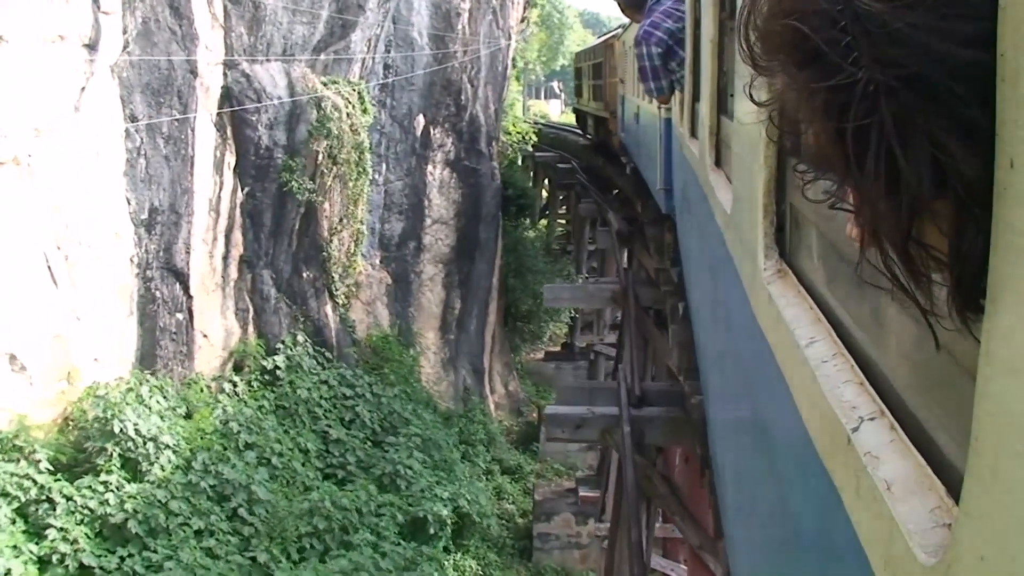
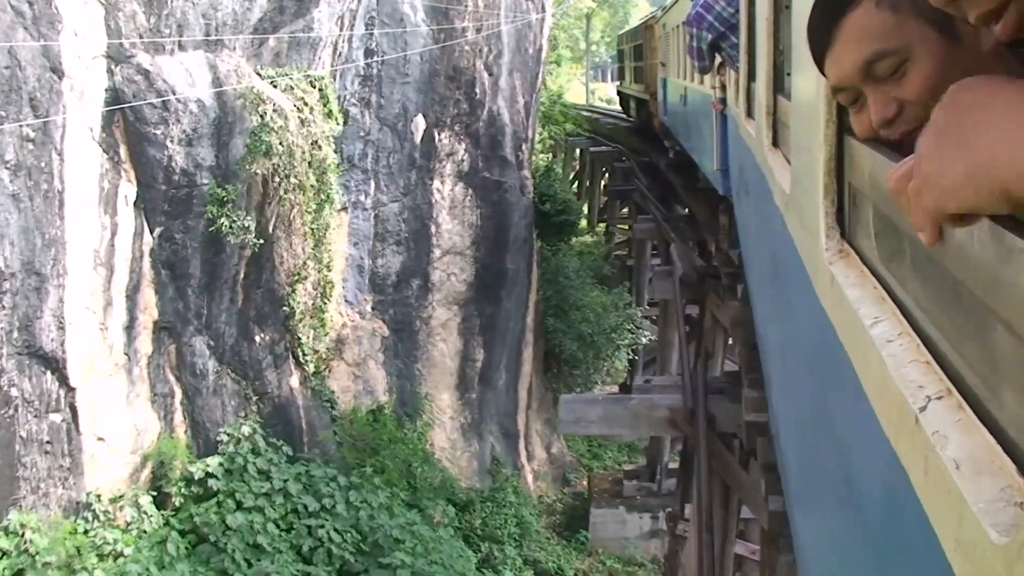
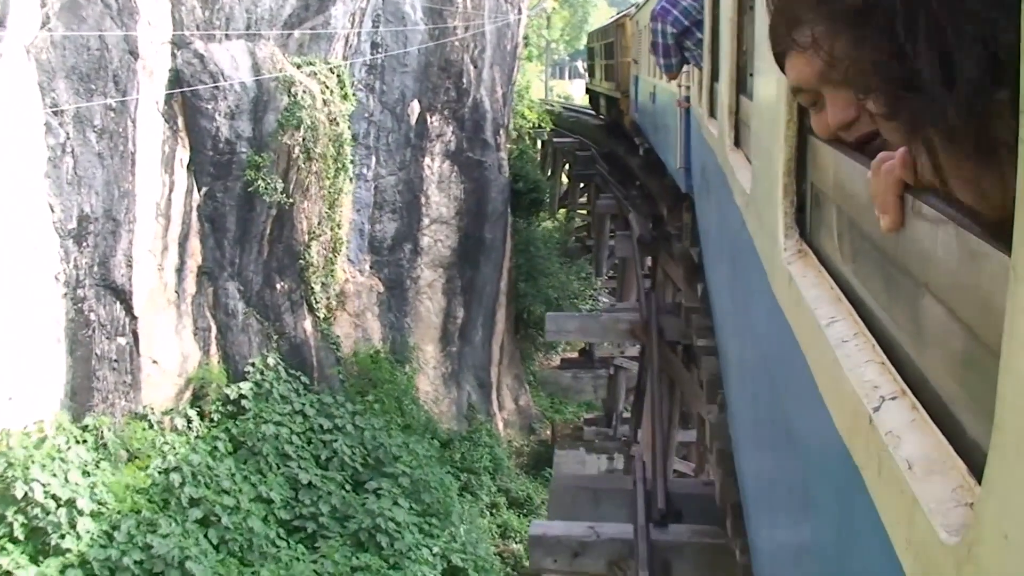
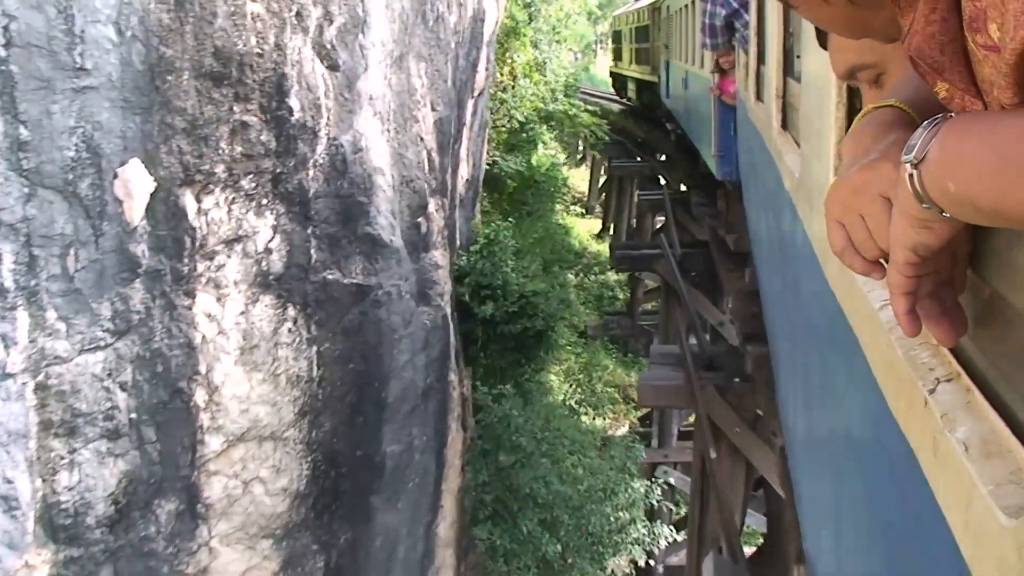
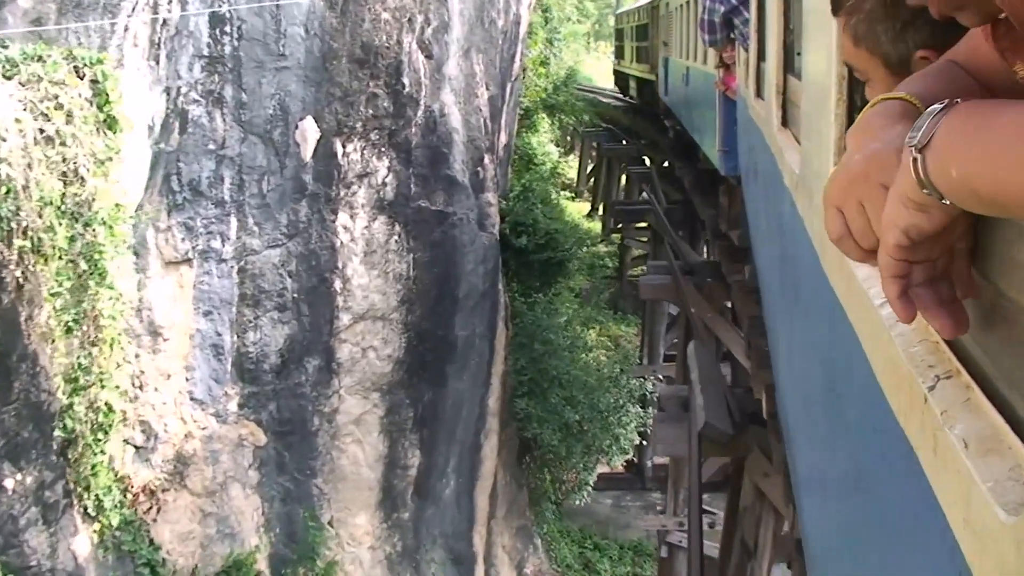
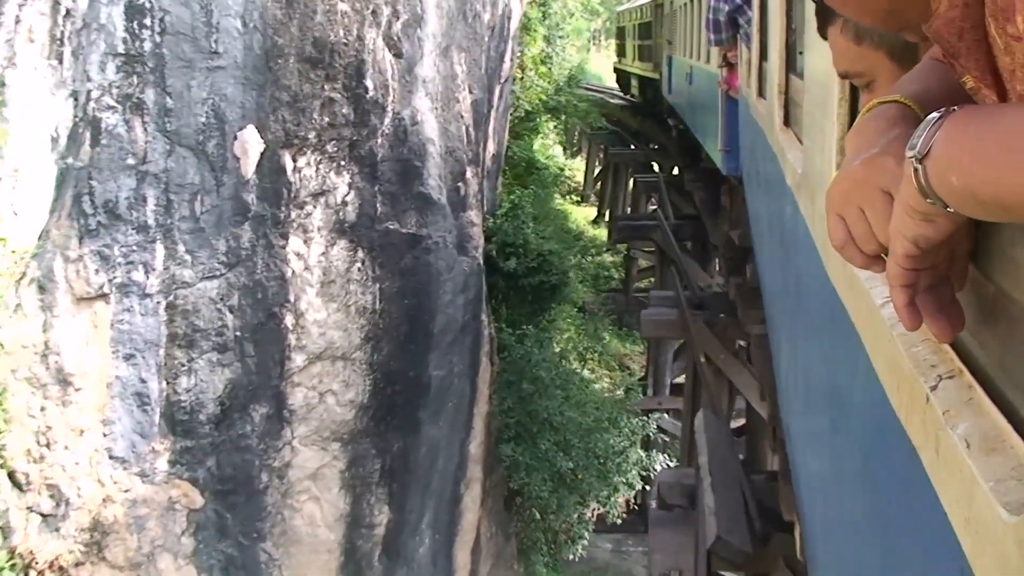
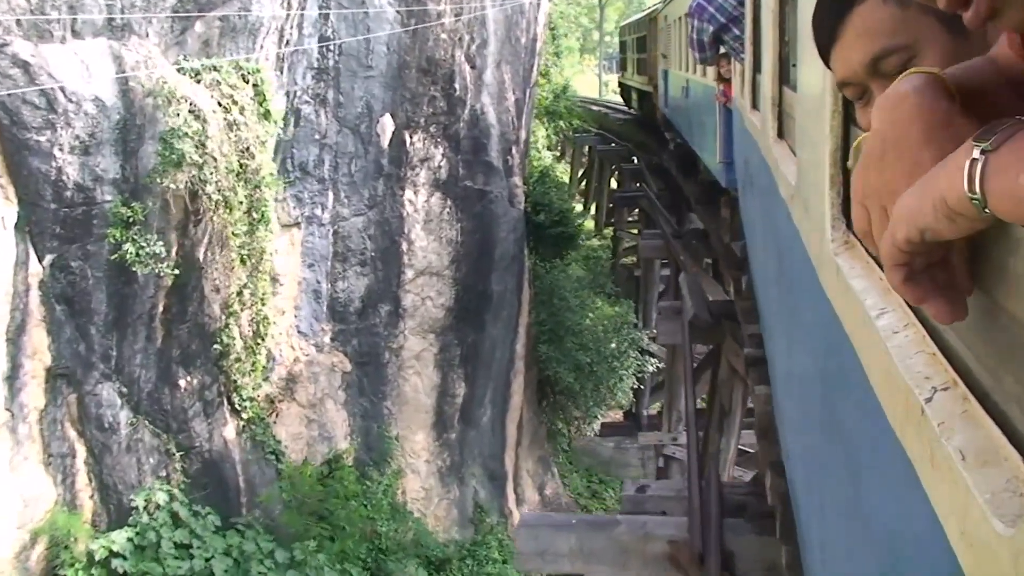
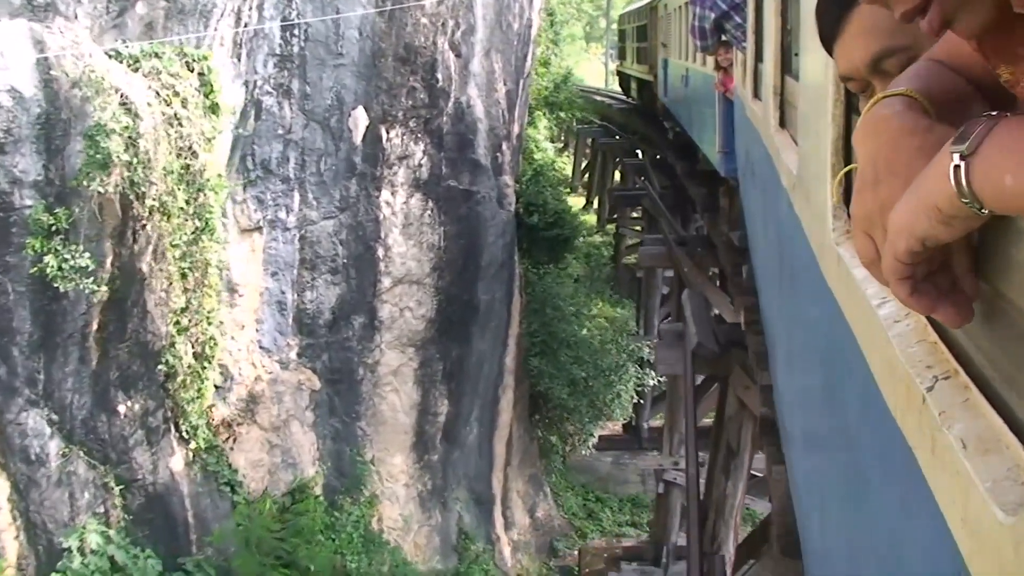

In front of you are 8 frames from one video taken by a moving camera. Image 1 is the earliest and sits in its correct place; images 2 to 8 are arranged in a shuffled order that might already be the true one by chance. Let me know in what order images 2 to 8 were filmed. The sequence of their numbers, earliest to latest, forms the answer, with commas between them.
3, 2, 7, 8, 5, 6, 4
